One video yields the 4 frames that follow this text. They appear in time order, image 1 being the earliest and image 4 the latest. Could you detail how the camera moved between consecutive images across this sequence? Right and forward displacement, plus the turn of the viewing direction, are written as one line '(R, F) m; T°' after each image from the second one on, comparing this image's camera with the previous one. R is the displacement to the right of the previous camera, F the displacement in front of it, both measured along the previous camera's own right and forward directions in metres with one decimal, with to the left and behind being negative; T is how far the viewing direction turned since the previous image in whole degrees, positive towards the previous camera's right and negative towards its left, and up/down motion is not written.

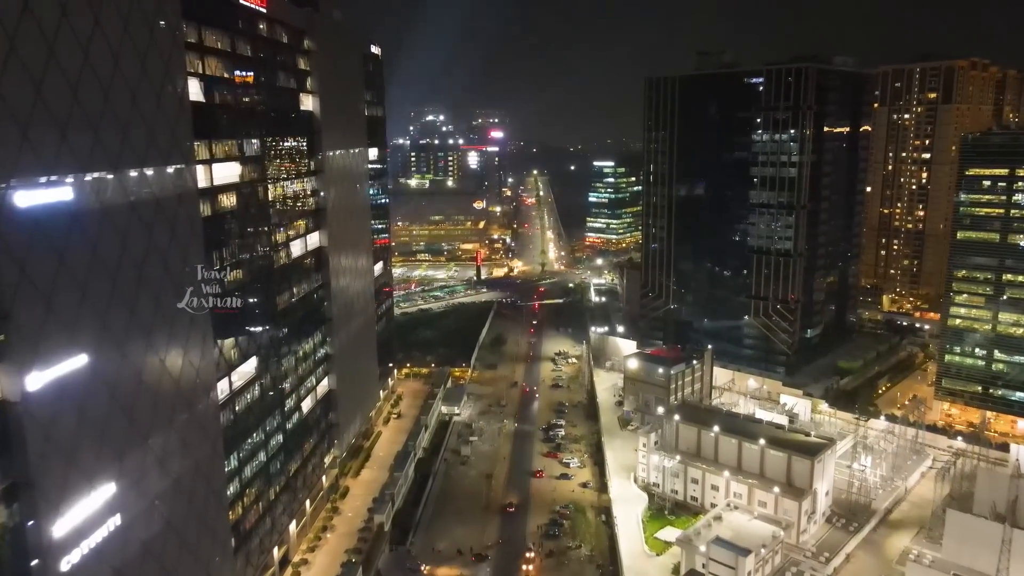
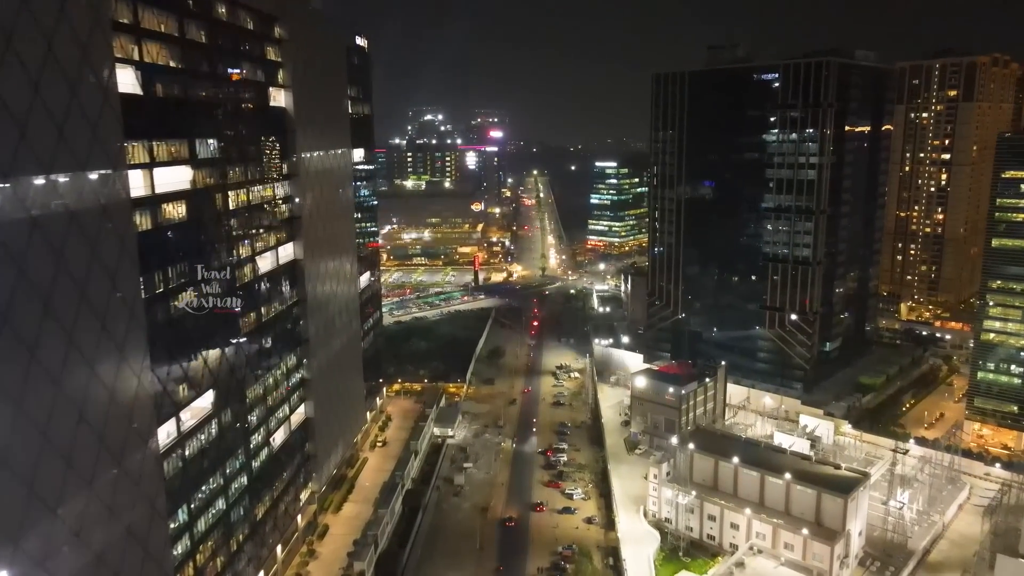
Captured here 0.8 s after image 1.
(+0.1, +1.8) m; 0°
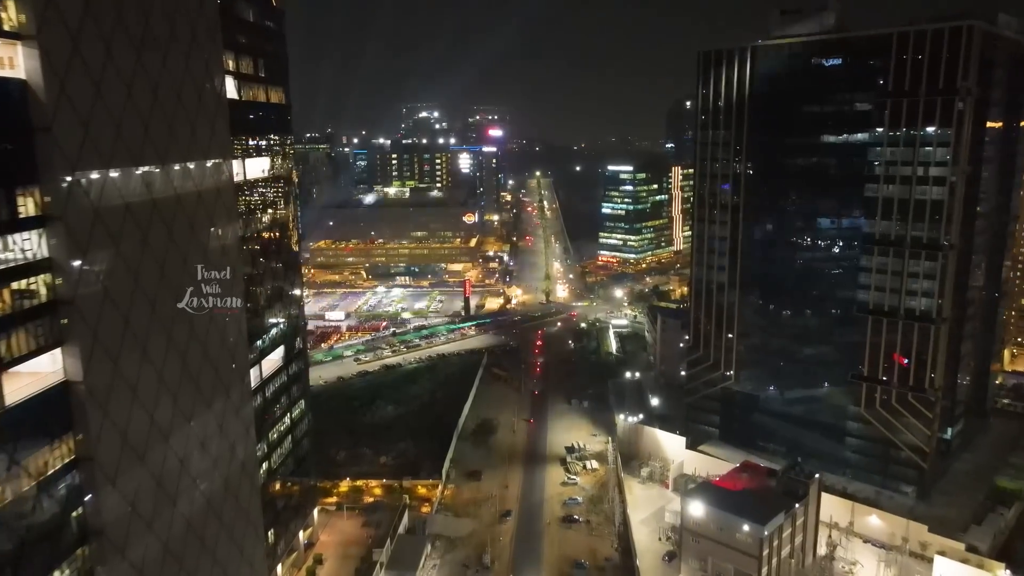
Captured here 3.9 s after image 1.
(+0.2, +7.3) m; 0°
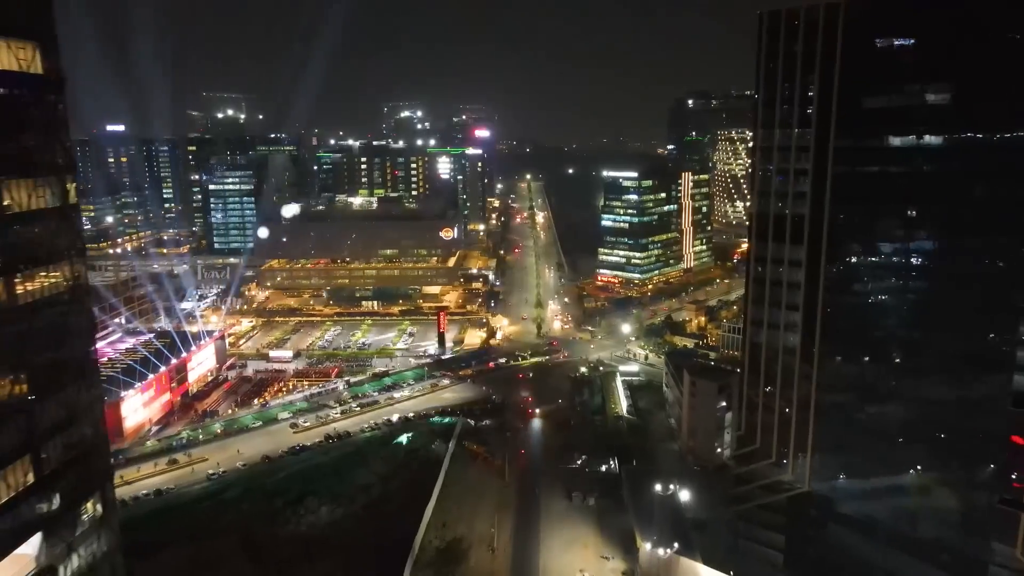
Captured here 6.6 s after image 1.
(+0.3, +6.3) m; +1°
